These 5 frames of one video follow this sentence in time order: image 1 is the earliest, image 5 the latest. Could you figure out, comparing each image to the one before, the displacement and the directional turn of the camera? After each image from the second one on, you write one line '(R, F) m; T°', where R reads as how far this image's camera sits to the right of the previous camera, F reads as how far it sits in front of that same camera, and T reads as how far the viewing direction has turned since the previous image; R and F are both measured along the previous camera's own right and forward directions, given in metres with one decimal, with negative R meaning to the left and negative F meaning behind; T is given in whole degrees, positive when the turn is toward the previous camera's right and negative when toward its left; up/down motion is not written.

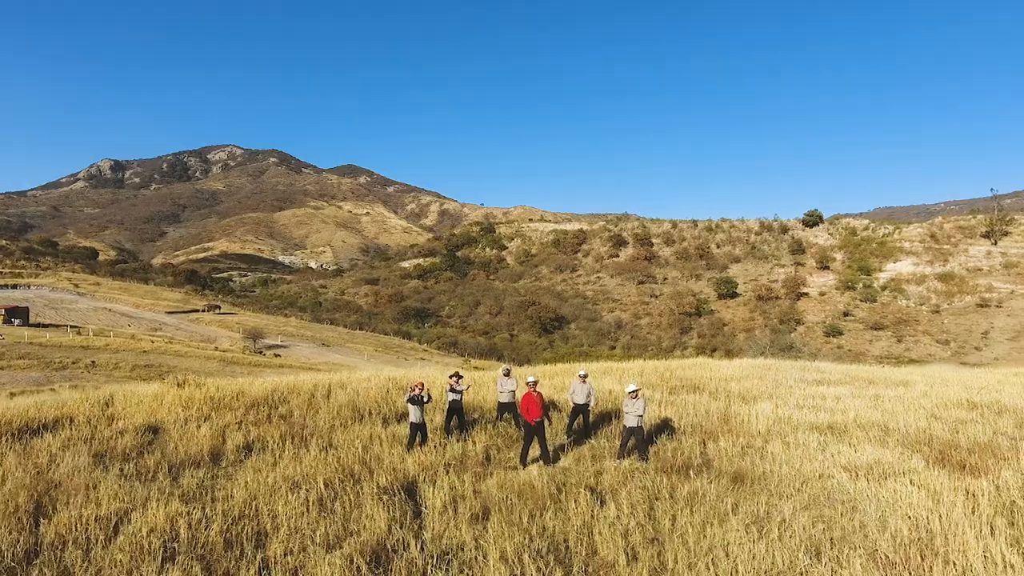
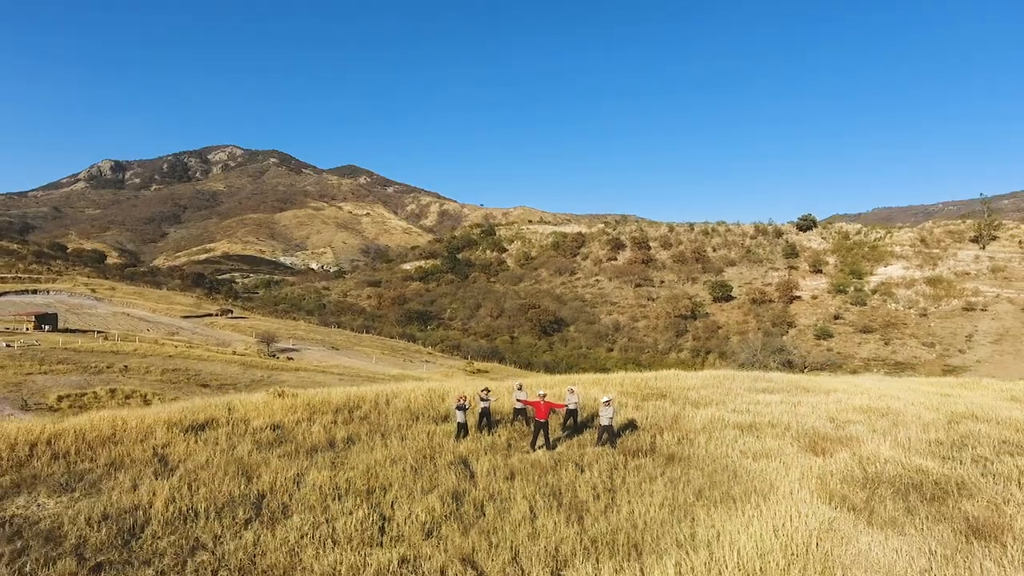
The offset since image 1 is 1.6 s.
(-0.1, -1.8) m; 0°
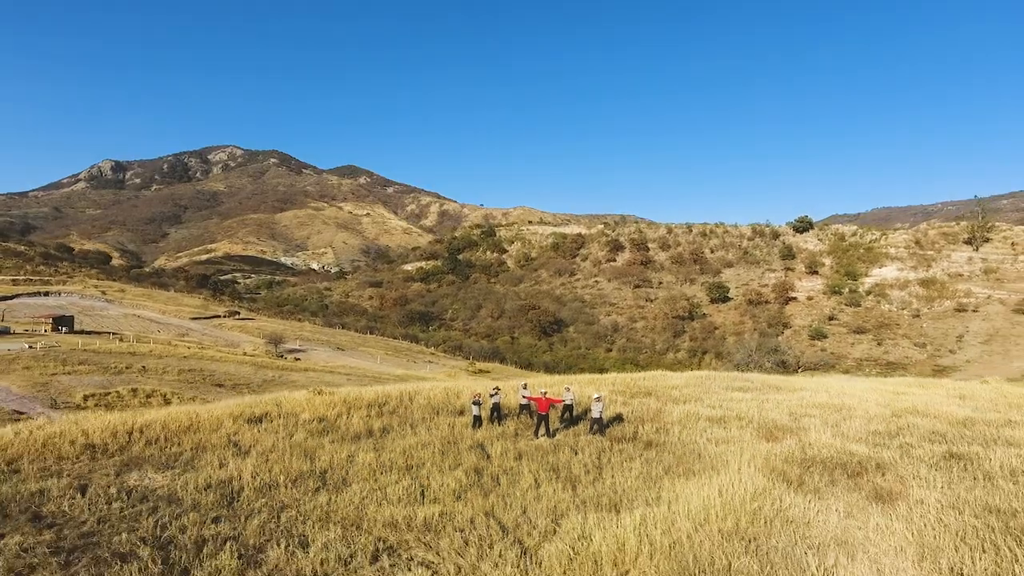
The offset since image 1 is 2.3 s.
(-0.1, -1.1) m; 0°
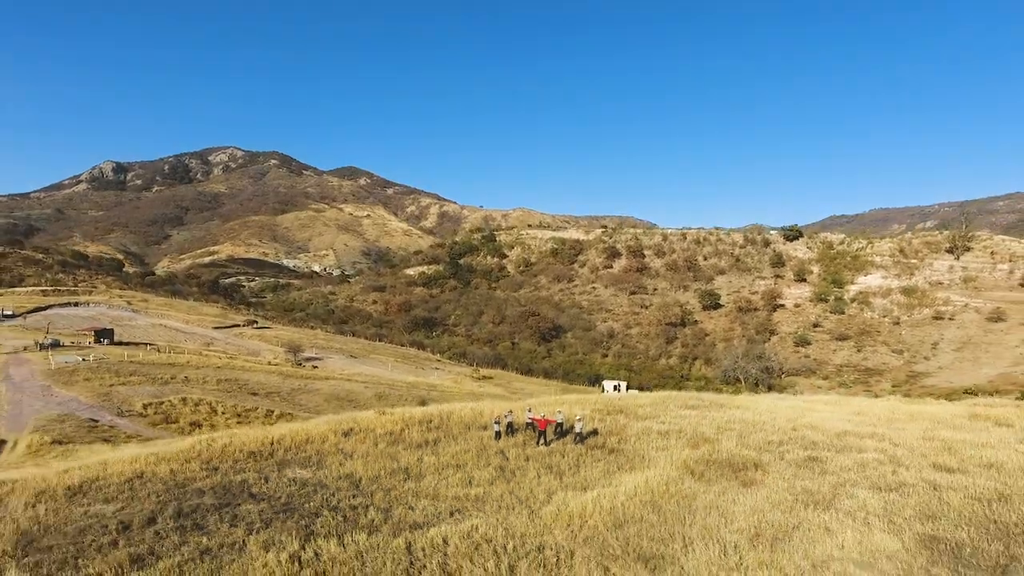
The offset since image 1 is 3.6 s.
(-0.2, -3.2) m; 0°
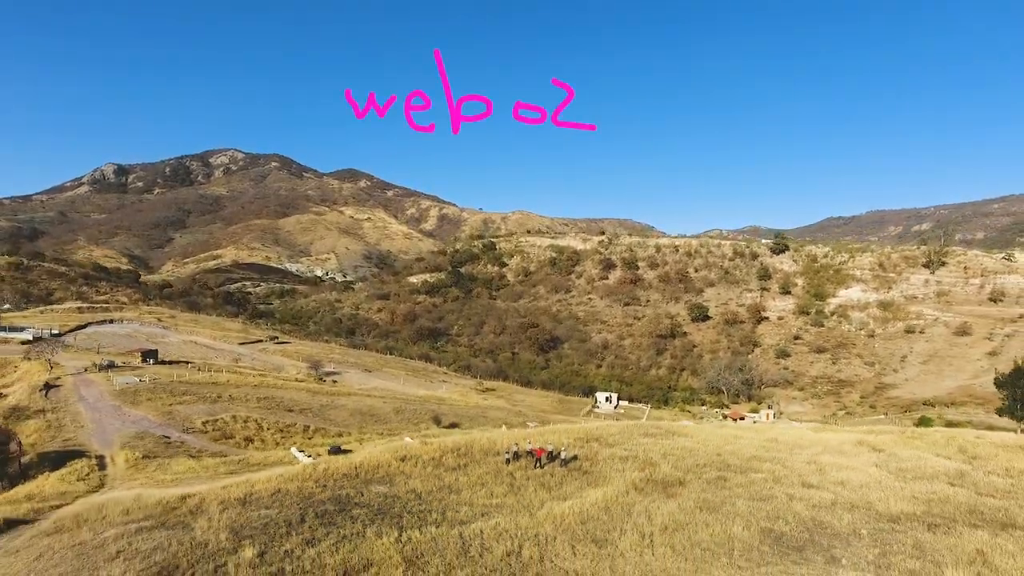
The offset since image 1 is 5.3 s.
(-0.2, -4.5) m; 0°
